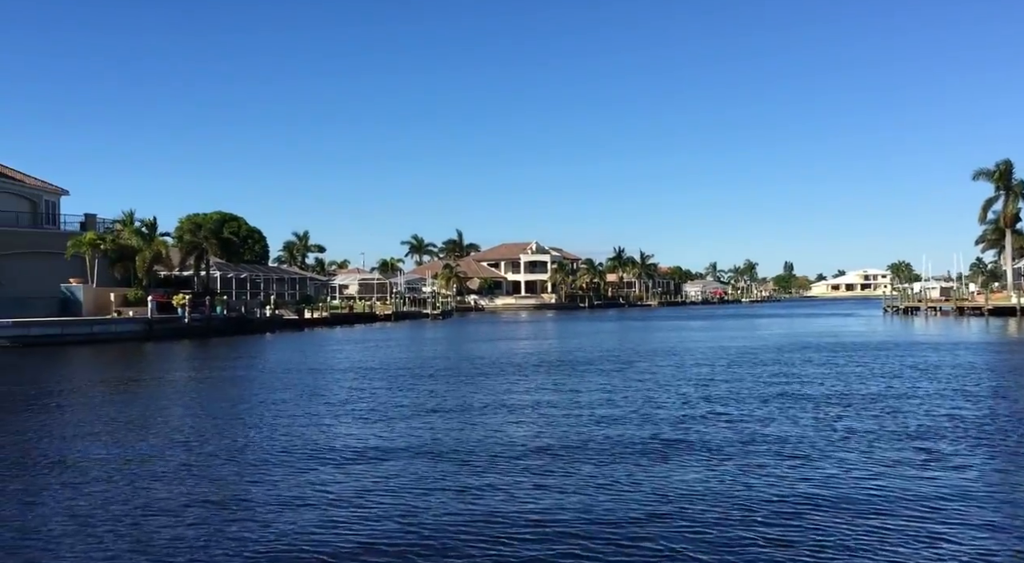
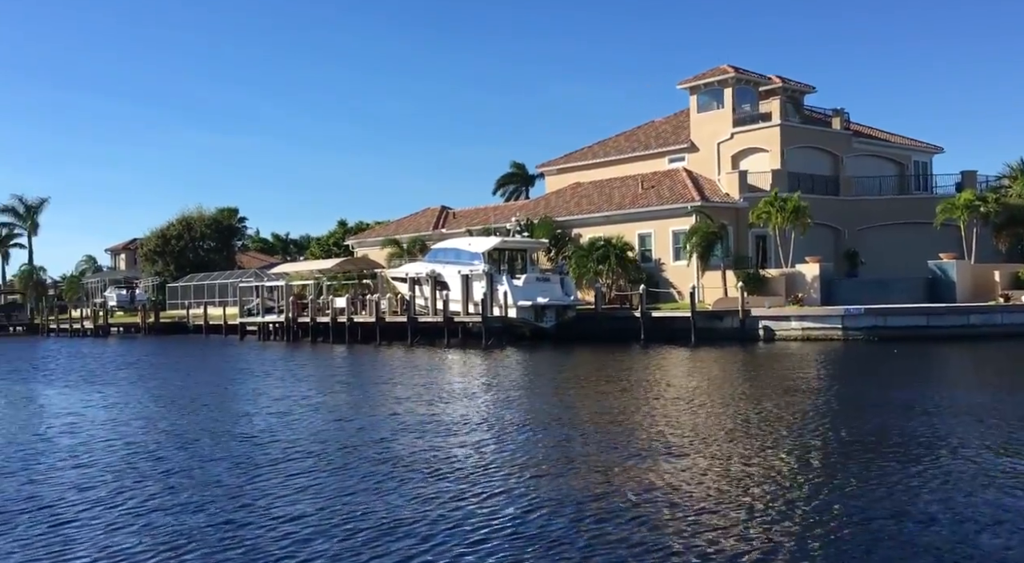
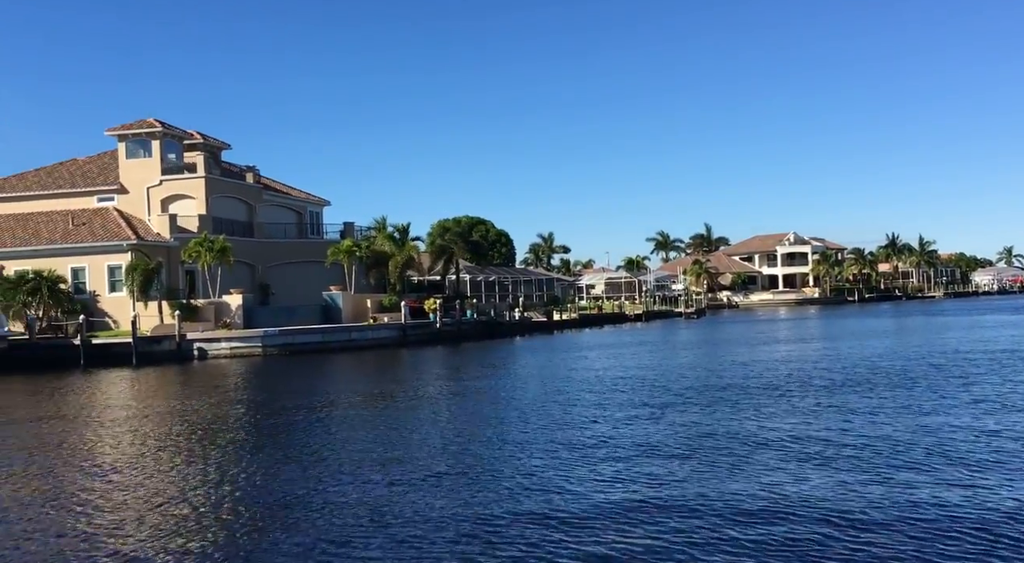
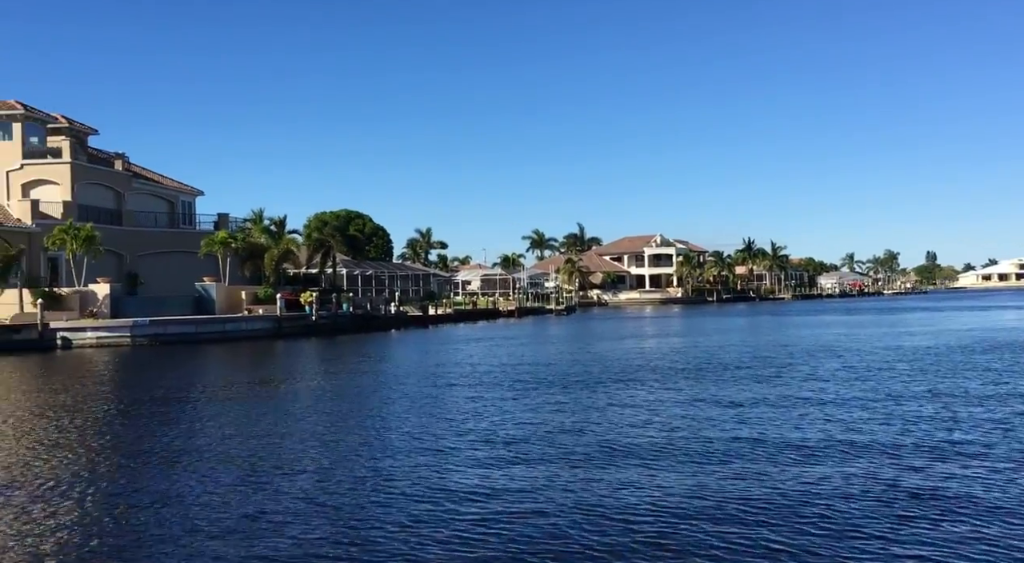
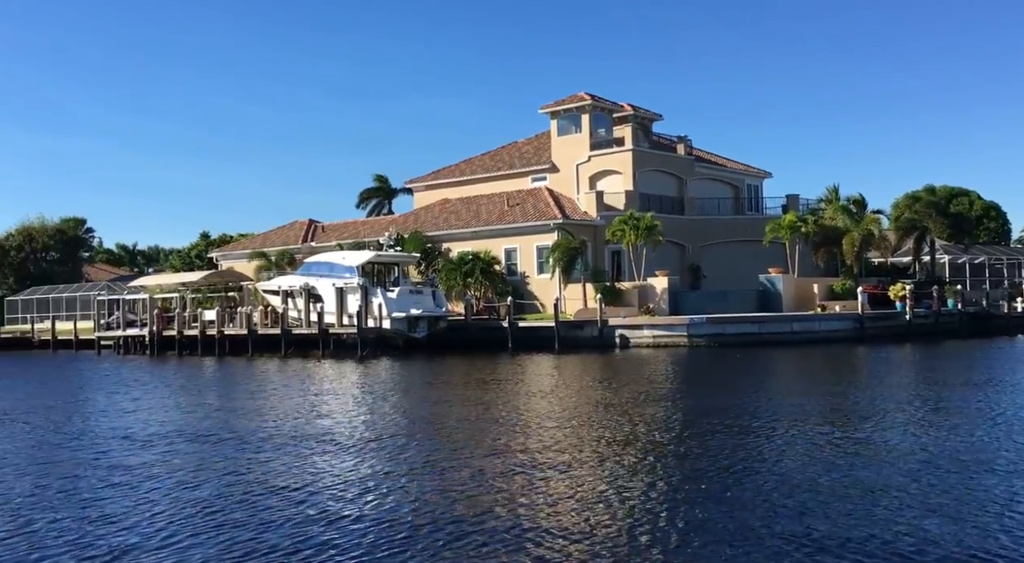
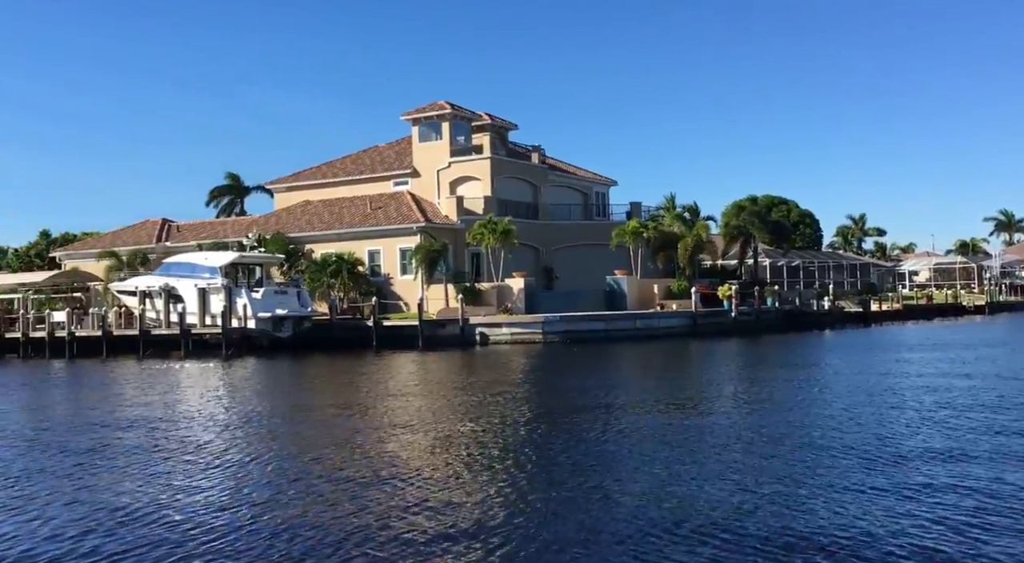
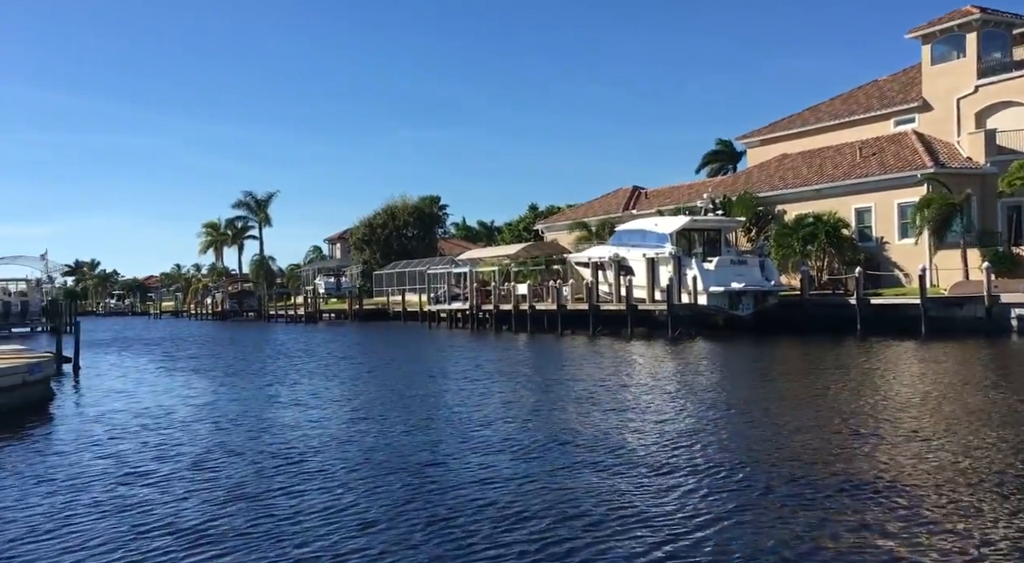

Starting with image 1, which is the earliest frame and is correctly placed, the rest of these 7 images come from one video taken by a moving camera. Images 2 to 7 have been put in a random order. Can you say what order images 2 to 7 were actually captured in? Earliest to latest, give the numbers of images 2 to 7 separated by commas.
4, 3, 6, 5, 2, 7
